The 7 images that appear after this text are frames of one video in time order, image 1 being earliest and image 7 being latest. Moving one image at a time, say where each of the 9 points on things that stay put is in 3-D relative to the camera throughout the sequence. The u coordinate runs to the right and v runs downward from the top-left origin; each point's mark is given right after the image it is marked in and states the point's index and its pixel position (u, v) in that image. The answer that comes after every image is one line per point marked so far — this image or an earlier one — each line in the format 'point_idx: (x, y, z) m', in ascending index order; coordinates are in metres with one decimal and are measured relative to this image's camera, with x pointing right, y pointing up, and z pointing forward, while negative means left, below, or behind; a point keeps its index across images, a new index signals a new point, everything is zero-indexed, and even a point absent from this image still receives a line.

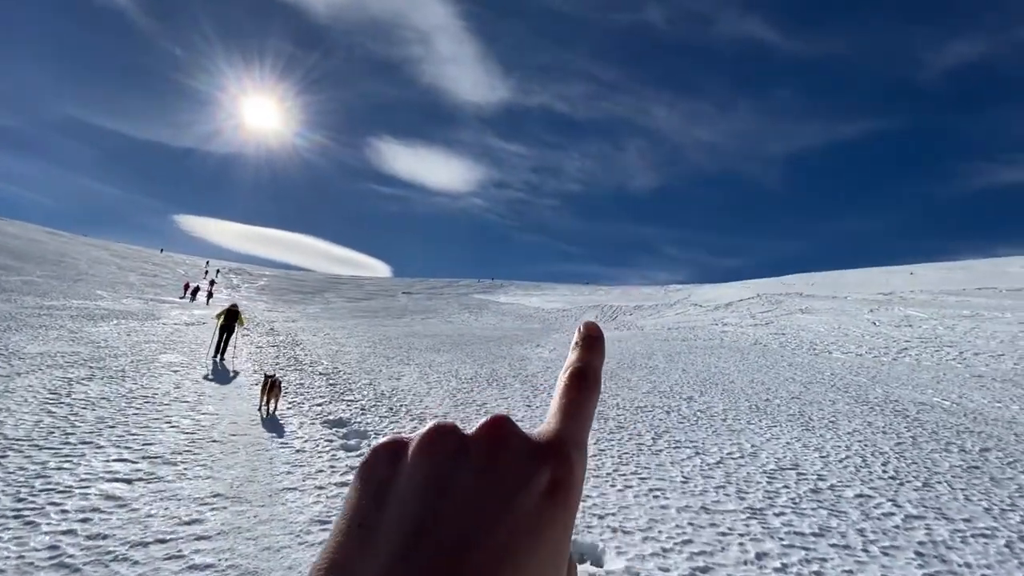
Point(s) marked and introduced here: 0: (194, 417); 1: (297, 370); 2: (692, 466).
0: (-7.2, -2.9, +10.9) m
1: (-8.7, -3.3, +19.4) m
2: (+3.8, -3.7, +10.0) m
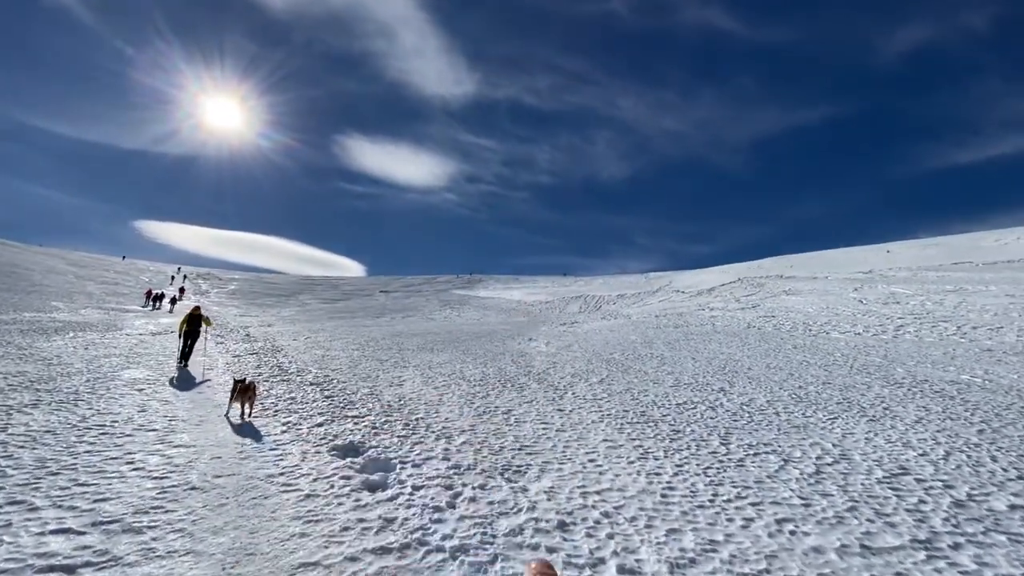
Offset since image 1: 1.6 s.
0: (-6.2, -2.9, +8.6) m
1: (-8.0, -3.3, +17.0) m
2: (+4.9, -3.3, +8.2) m
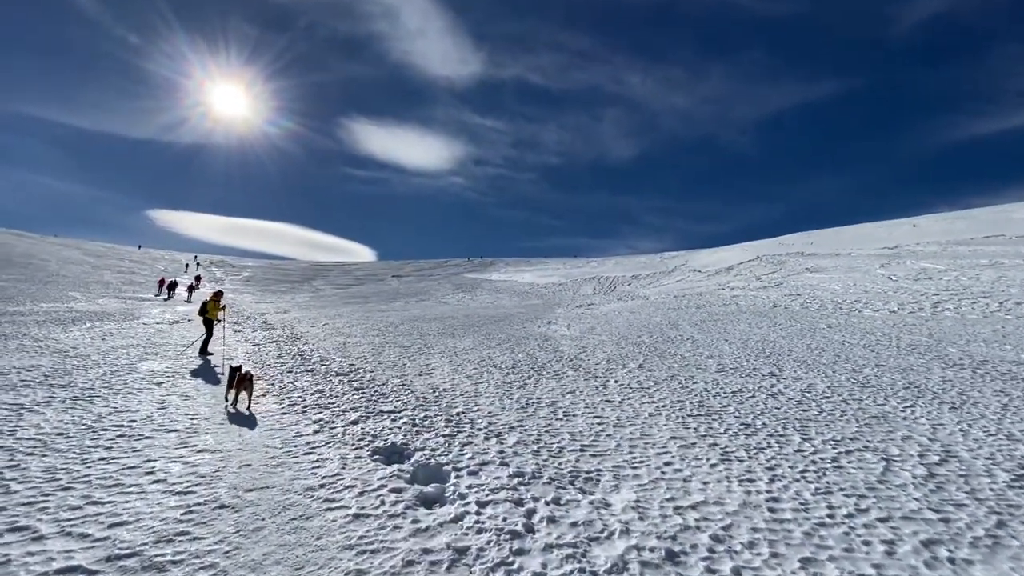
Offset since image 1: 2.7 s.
0: (-5.2, -2.7, +7.7) m
1: (-6.8, -2.8, +16.2) m
2: (+5.9, -2.9, +7.1) m
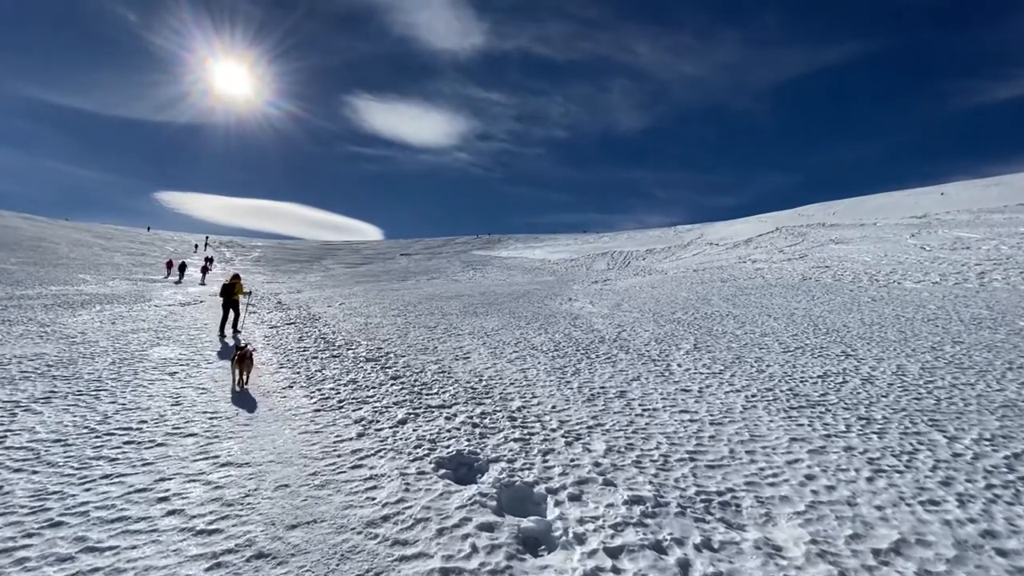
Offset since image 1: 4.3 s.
0: (-3.9, -2.4, +6.2) m
1: (-5.4, -2.1, +14.7) m
2: (+7.2, -2.5, +5.4) m
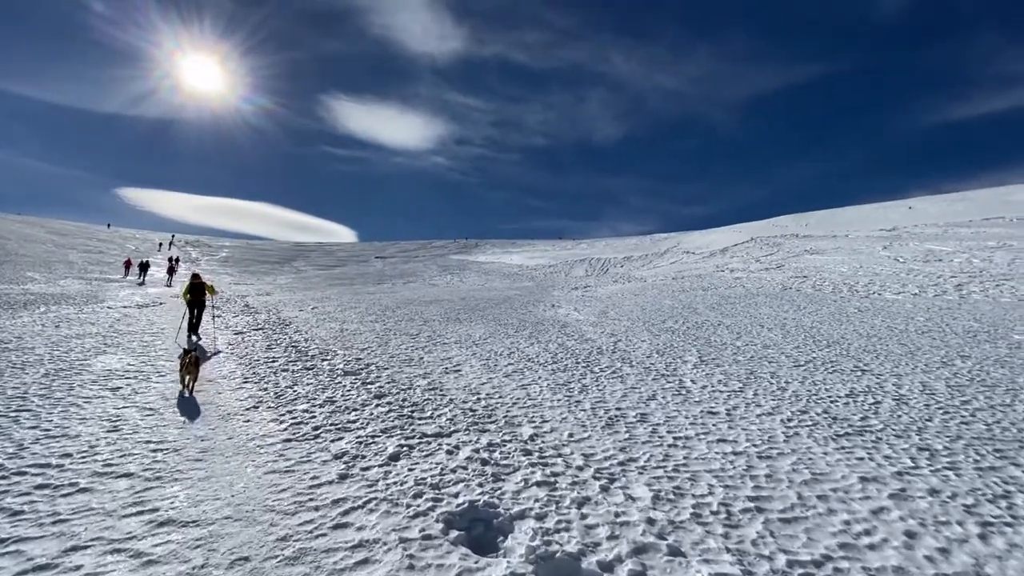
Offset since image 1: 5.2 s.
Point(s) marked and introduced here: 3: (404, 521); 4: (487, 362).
0: (-3.5, -2.5, +4.6) m
1: (-5.5, -2.2, +13.0) m
2: (+7.5, -2.7, +4.4) m
3: (-1.1, -2.4, +5.1) m
4: (-0.8, -2.3, +14.8) m
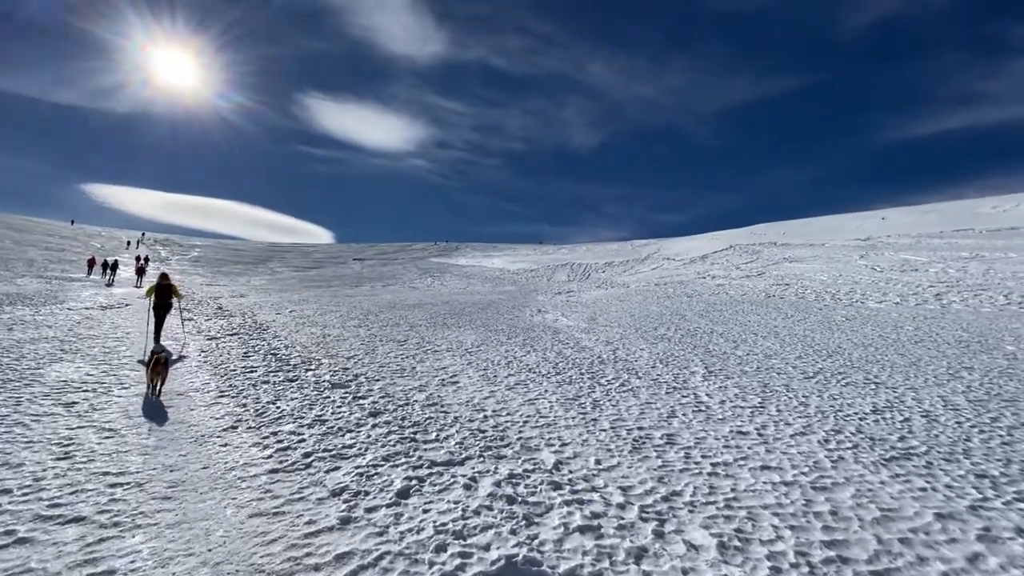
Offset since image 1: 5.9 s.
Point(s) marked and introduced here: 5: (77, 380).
0: (-3.1, -2.5, +3.5) m
1: (-5.4, -2.3, +11.8) m
2: (+8.0, -2.8, +3.8) m
3: (-0.7, -2.5, +4.1) m
4: (-0.8, -2.4, +13.9) m
5: (-10.7, -2.3, +11.9) m
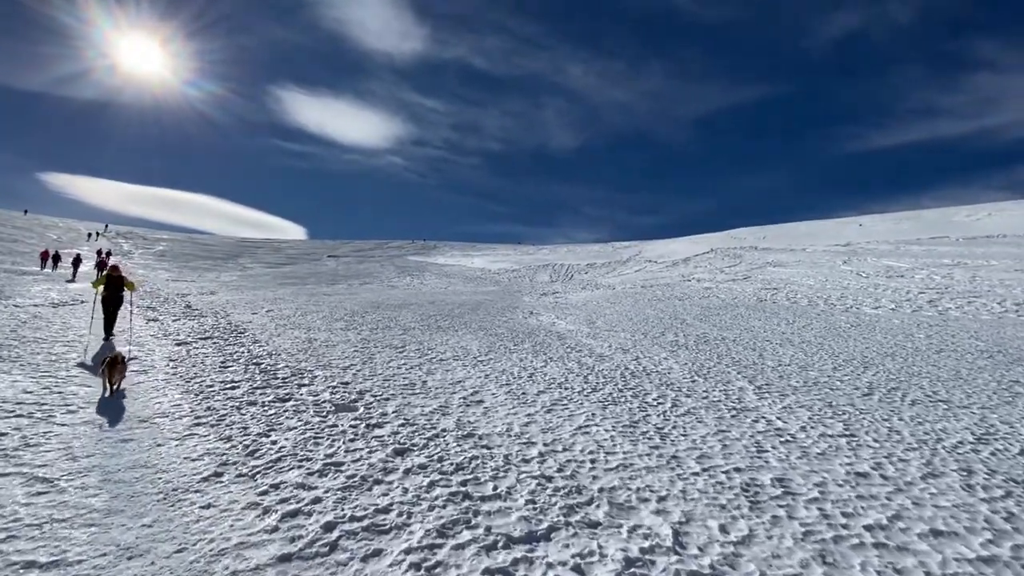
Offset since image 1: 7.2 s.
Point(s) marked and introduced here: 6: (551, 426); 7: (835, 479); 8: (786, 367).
0: (-1.8, -2.5, +1.5) m
1: (-4.6, -2.3, +9.7) m
2: (+9.2, -3.0, +2.3) m
3: (+0.5, -2.6, +2.2) m
4: (0.0, -2.5, +11.9) m
5: (-9.9, -2.2, +9.5) m
6: (+0.7, -2.6, +9.0) m
7: (+4.7, -2.7, +7.0) m
8: (+9.7, -2.8, +17.1) m
